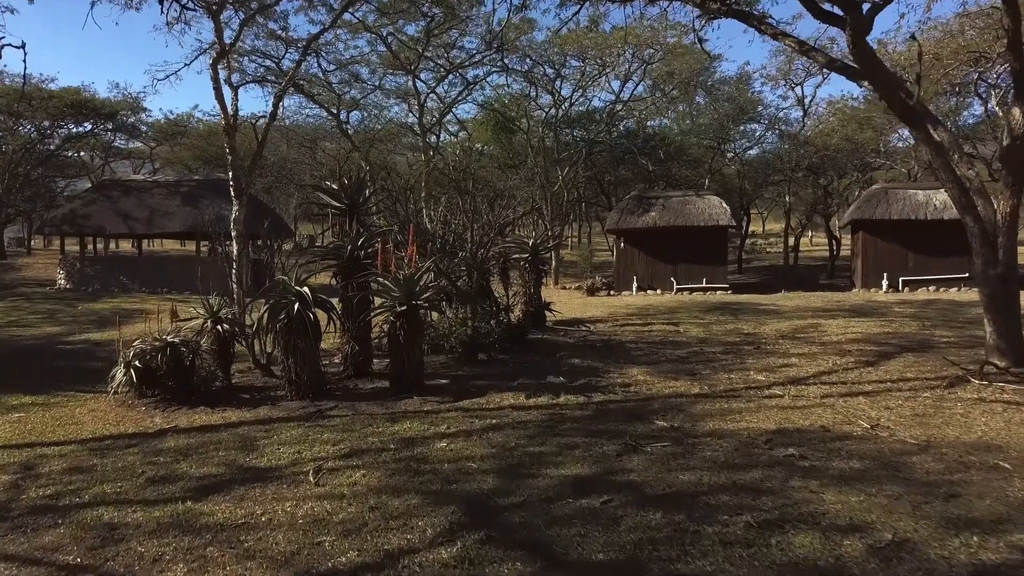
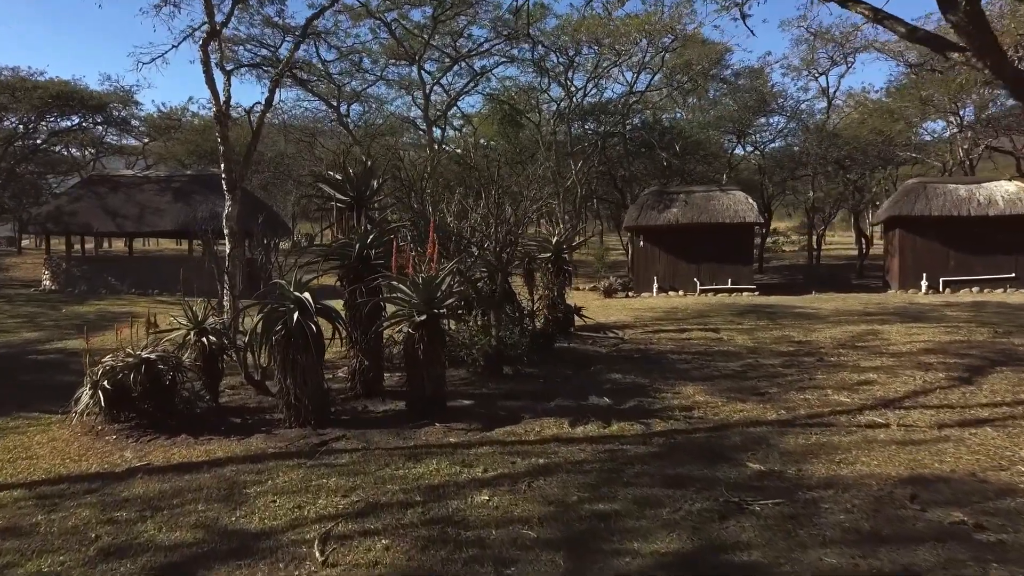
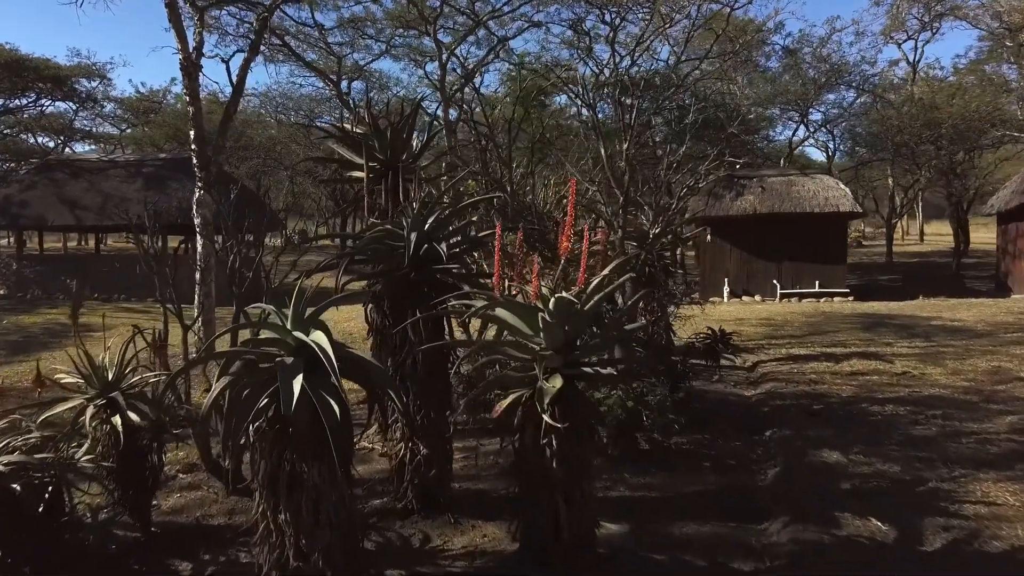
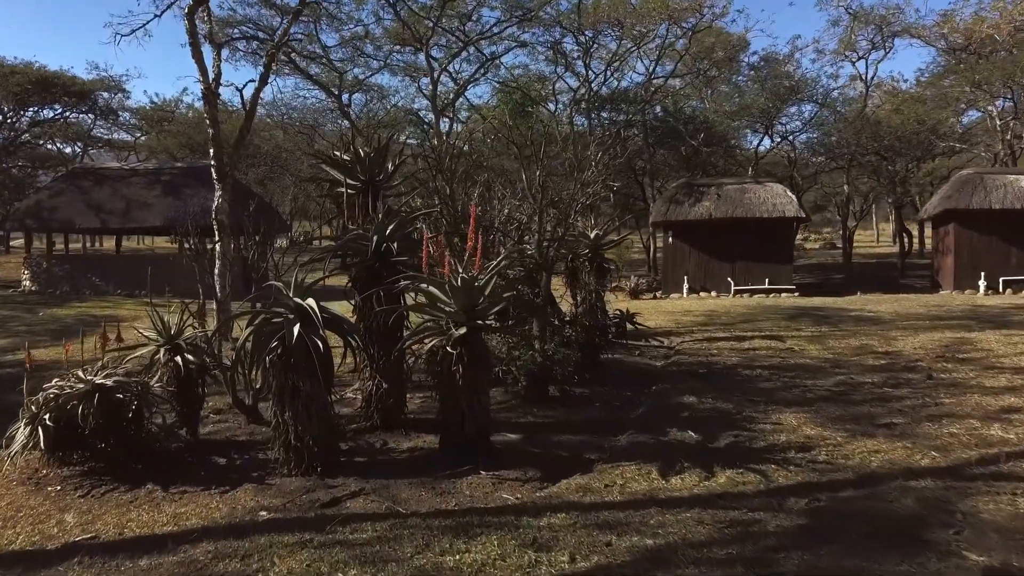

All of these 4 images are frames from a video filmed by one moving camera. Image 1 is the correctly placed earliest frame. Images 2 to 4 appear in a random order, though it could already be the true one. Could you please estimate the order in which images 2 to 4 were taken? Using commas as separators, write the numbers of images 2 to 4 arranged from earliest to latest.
2, 4, 3
